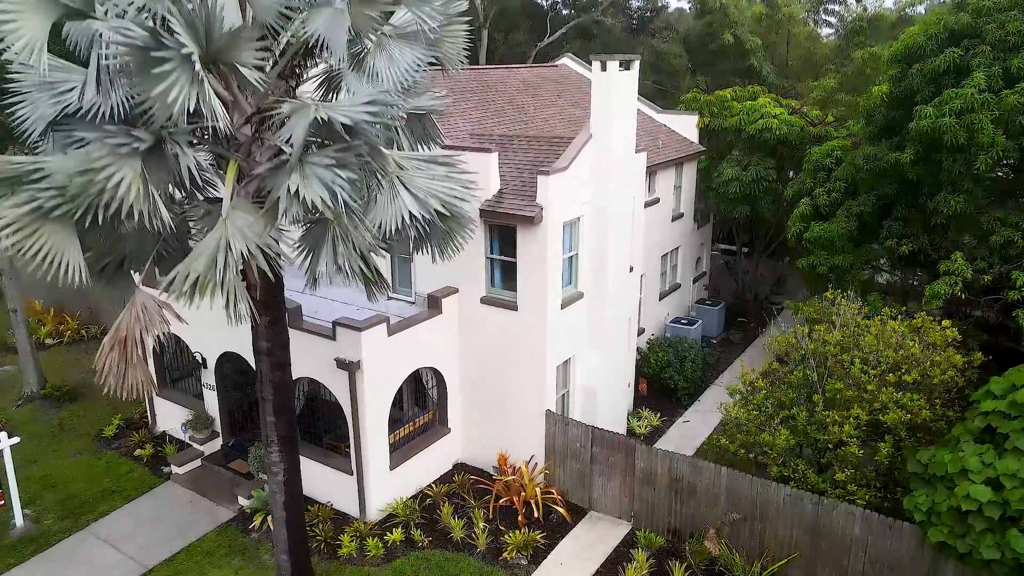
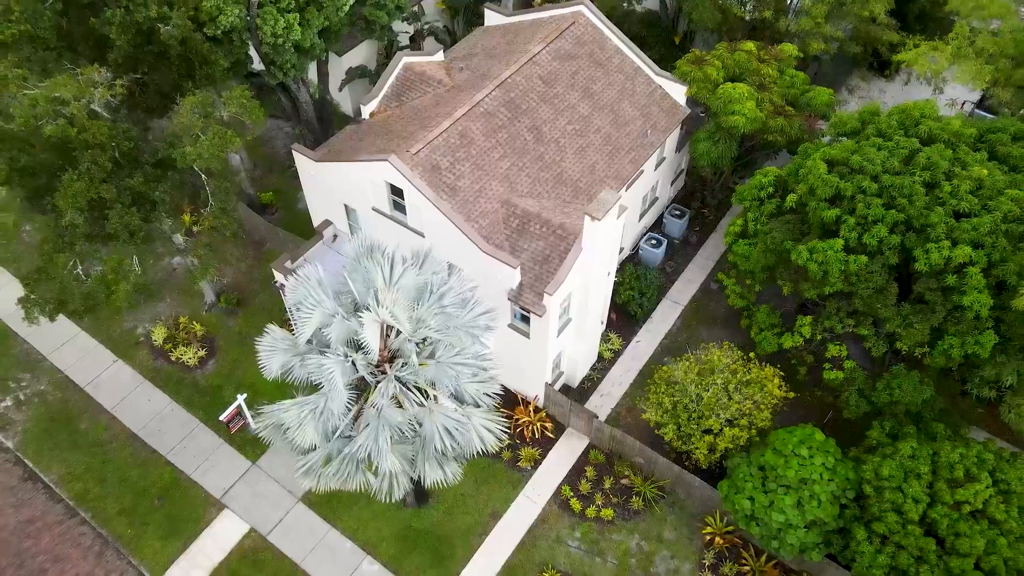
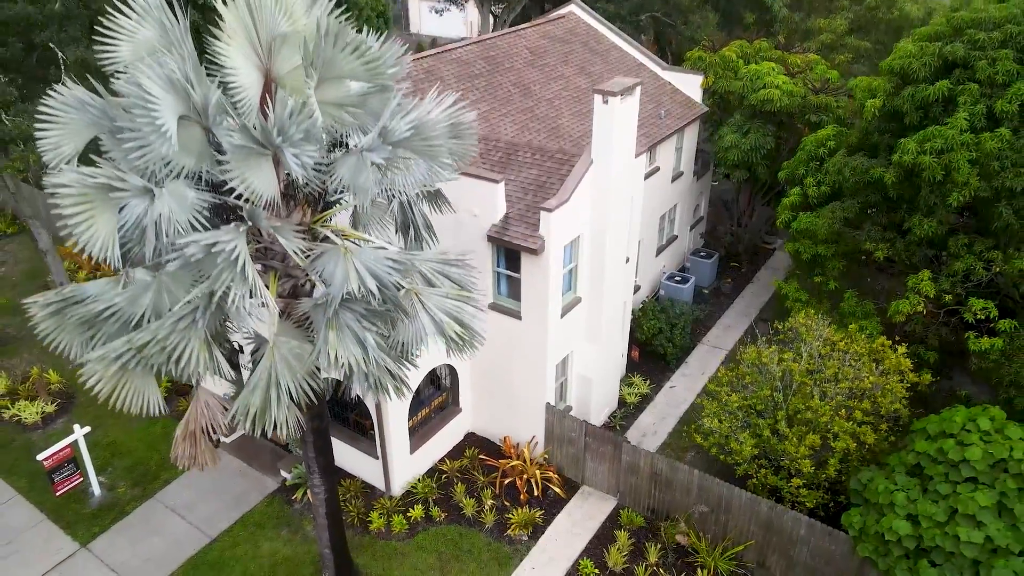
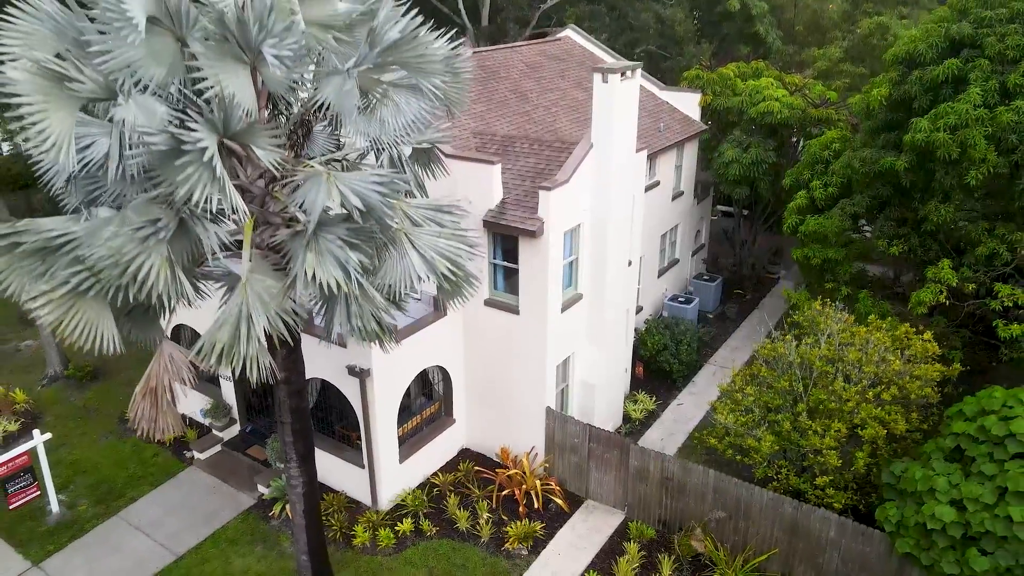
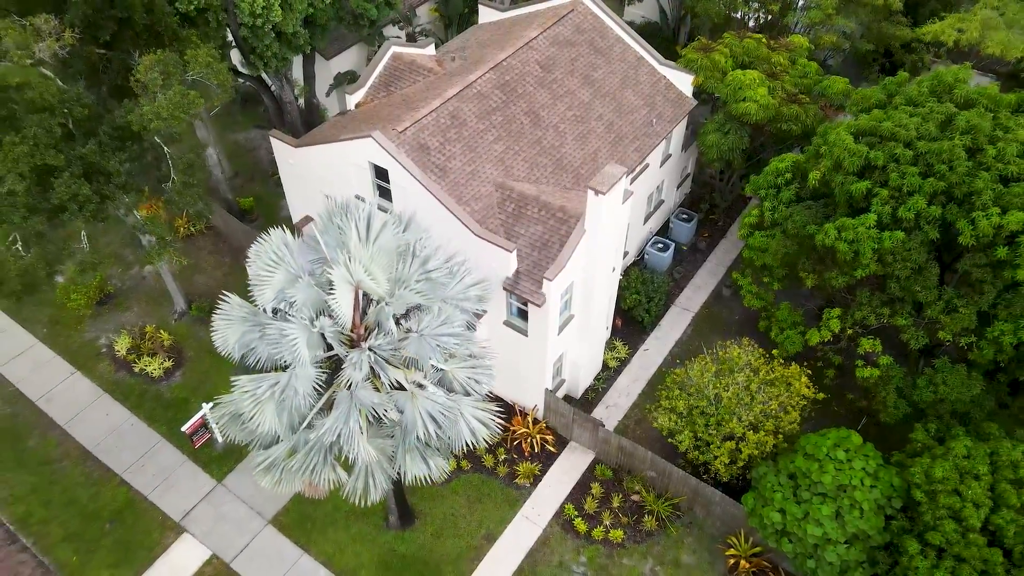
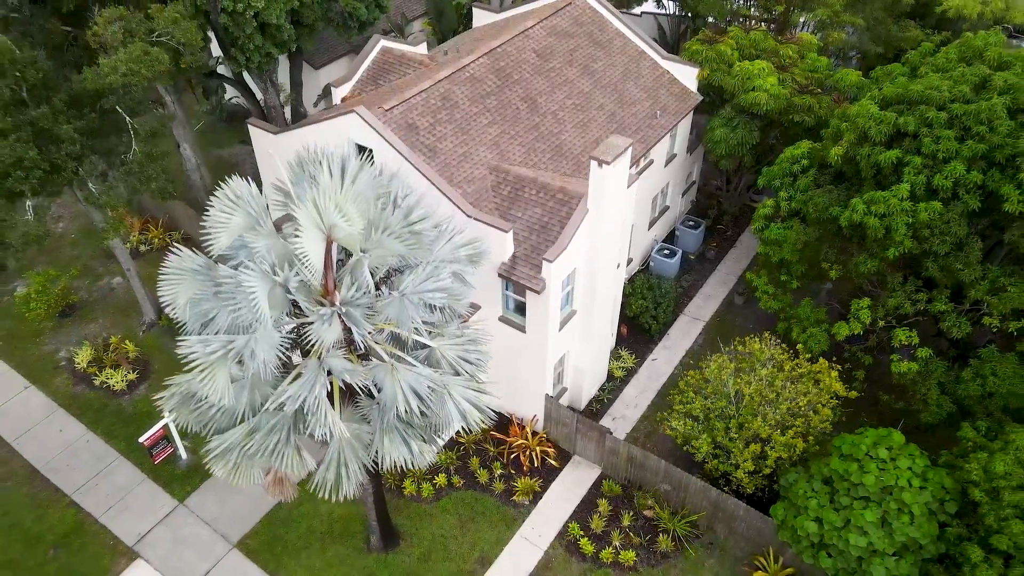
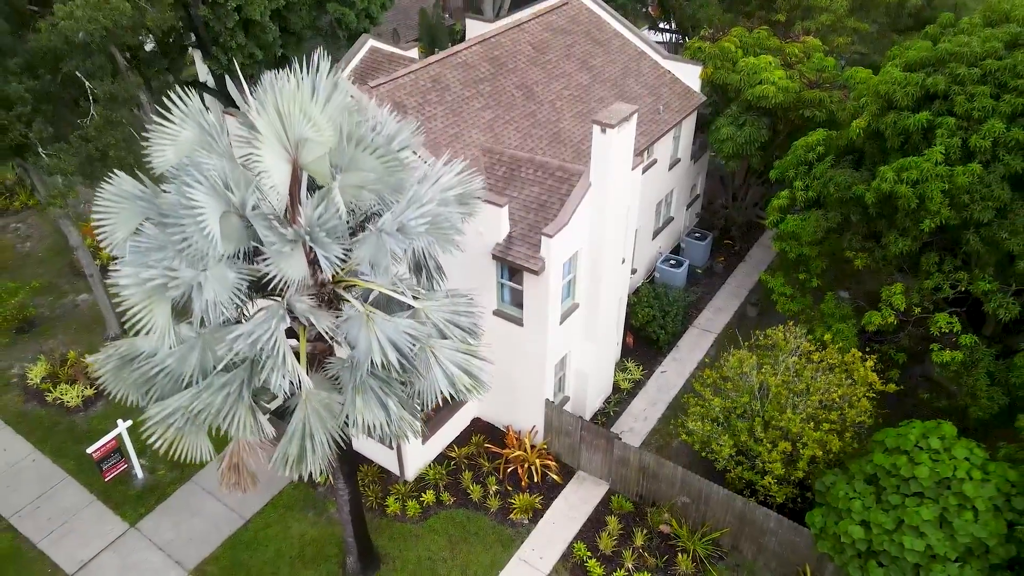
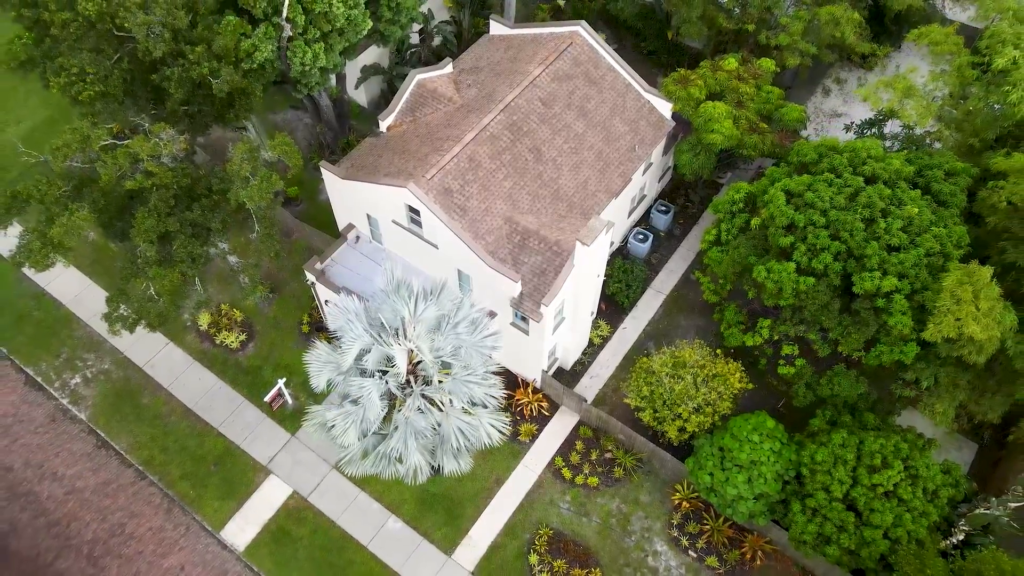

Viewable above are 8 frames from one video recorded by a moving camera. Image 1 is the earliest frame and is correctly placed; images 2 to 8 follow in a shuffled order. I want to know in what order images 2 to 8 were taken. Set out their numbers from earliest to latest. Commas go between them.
4, 3, 7, 6, 5, 2, 8
